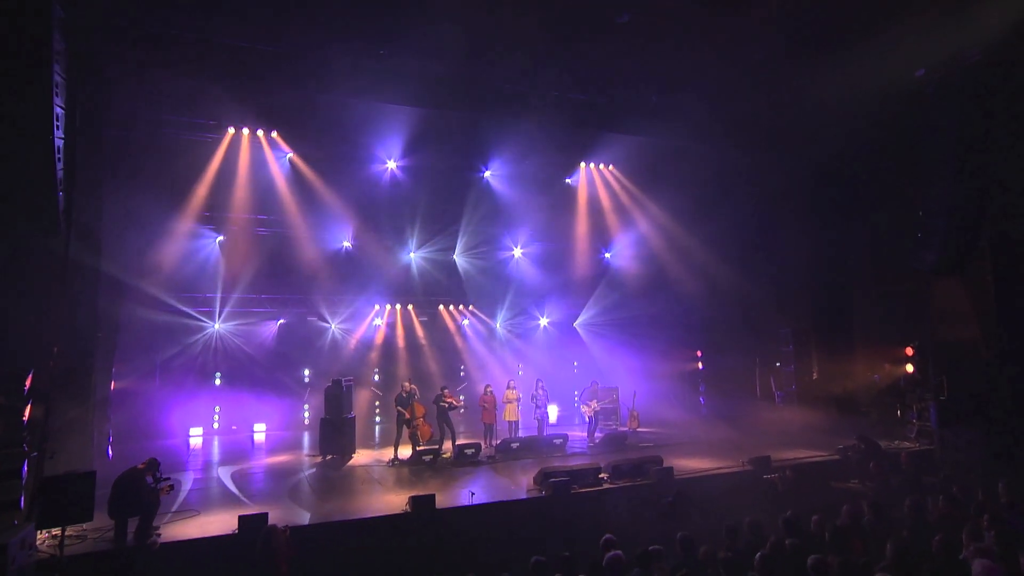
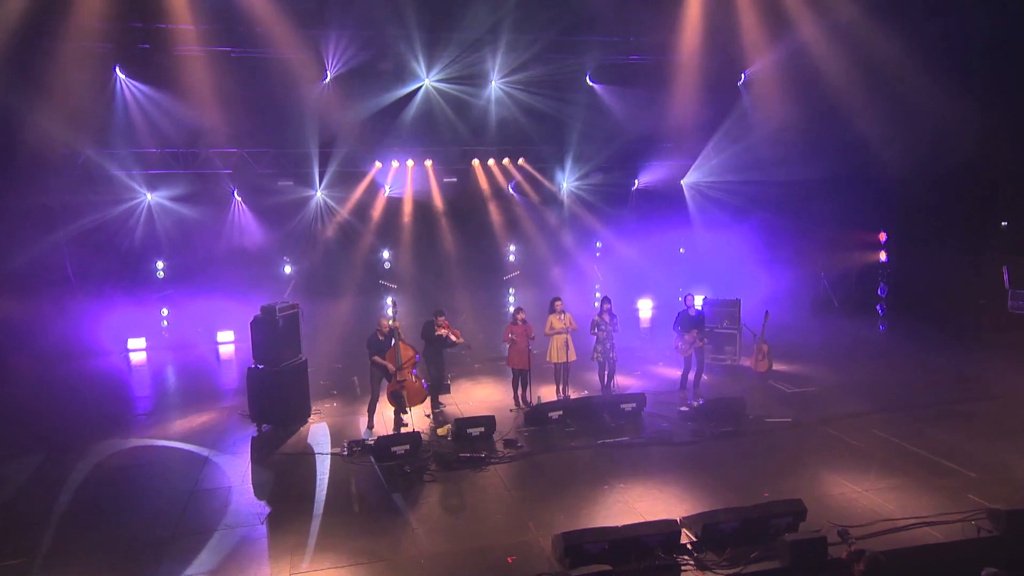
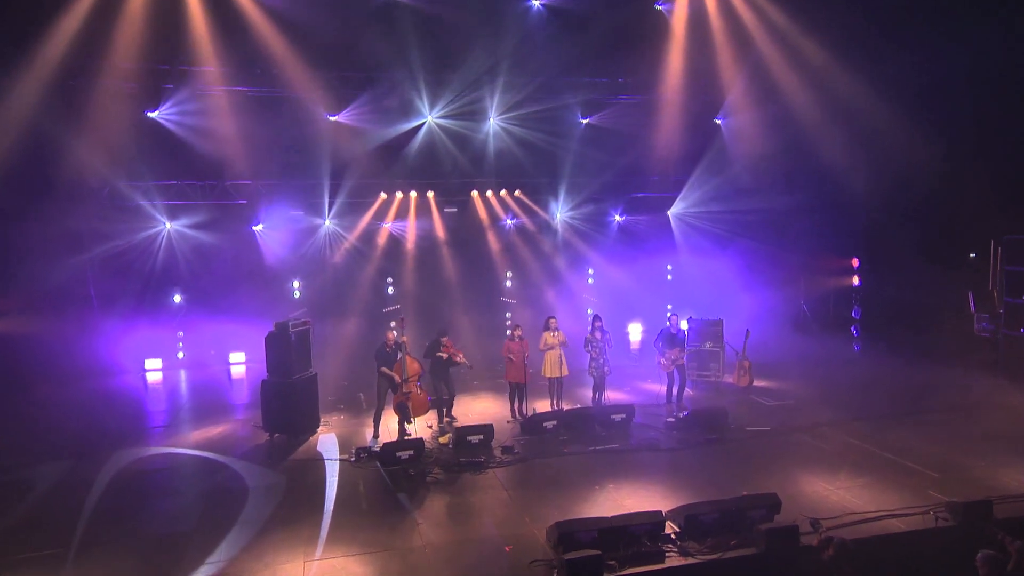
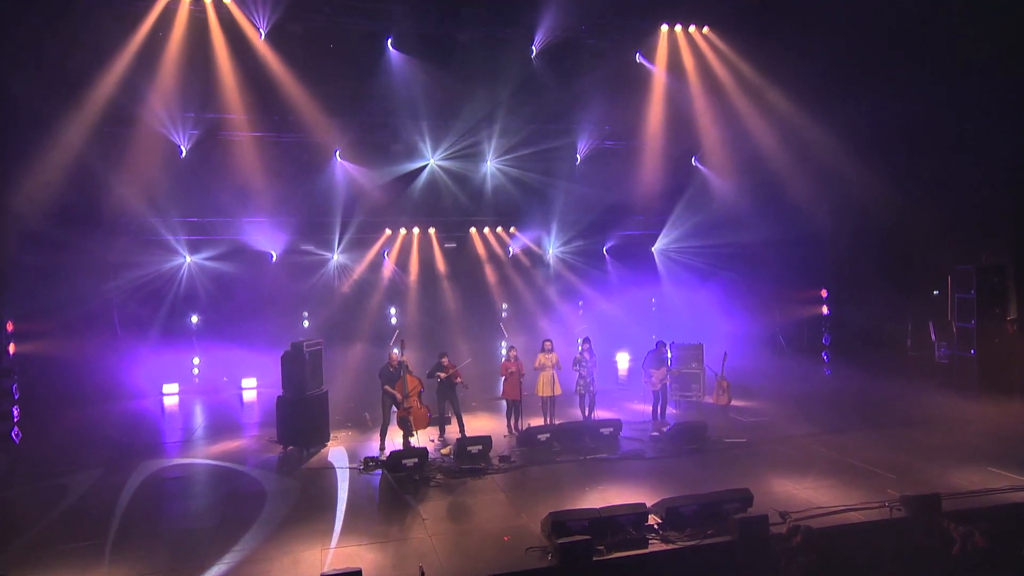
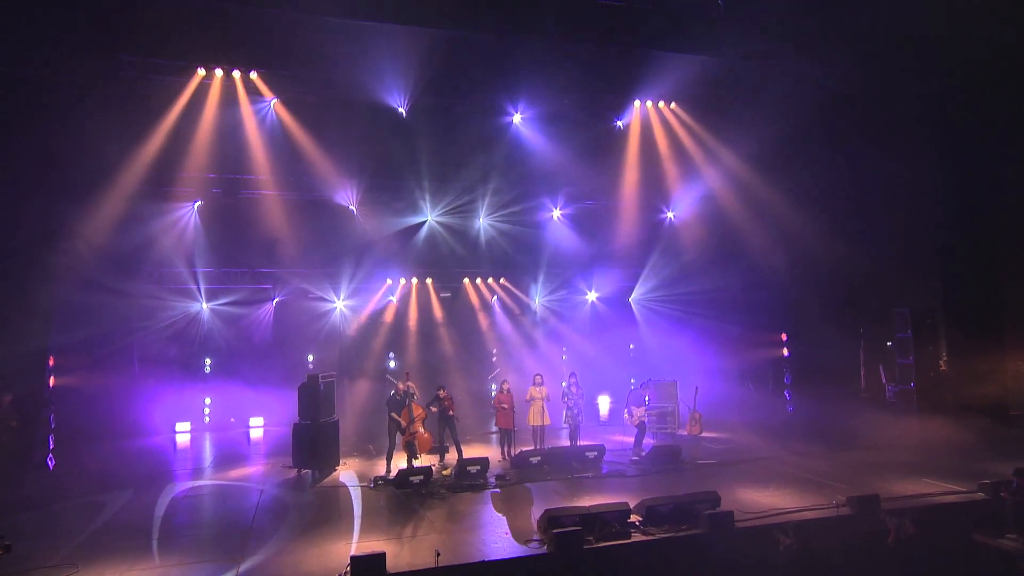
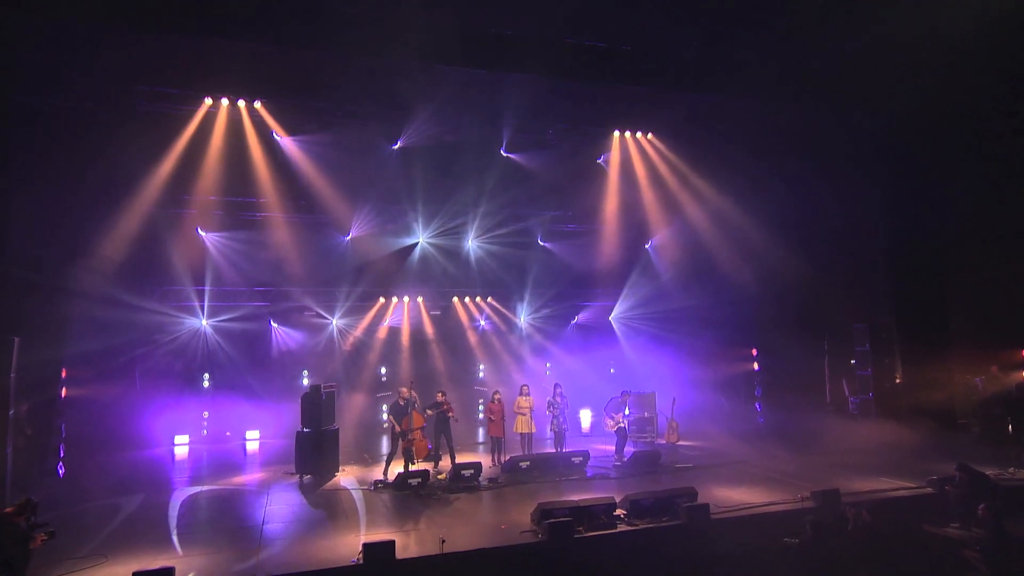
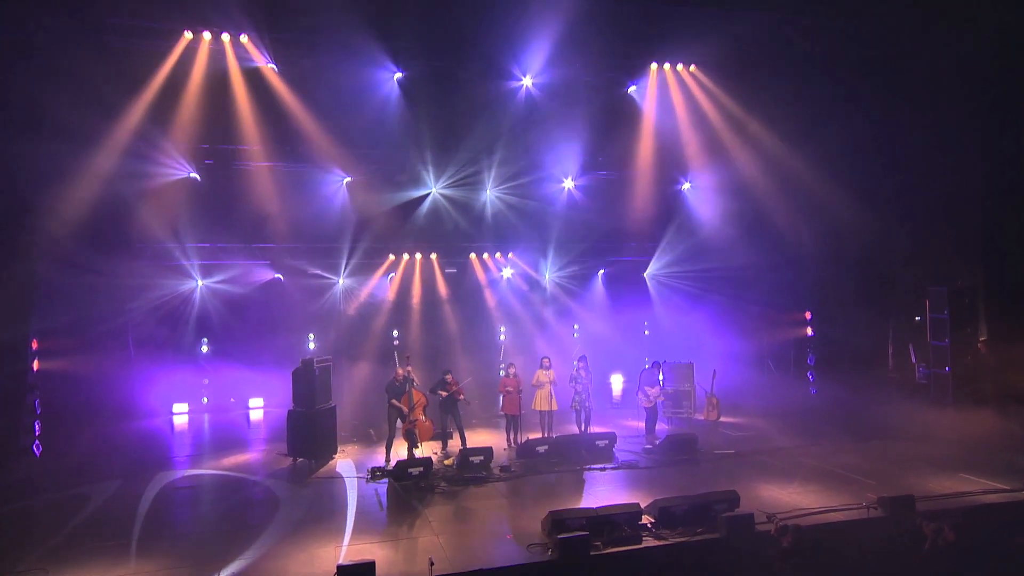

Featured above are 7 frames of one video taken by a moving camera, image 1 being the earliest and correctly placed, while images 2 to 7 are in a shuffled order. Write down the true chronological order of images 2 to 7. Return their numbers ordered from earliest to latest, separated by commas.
6, 5, 7, 4, 3, 2
